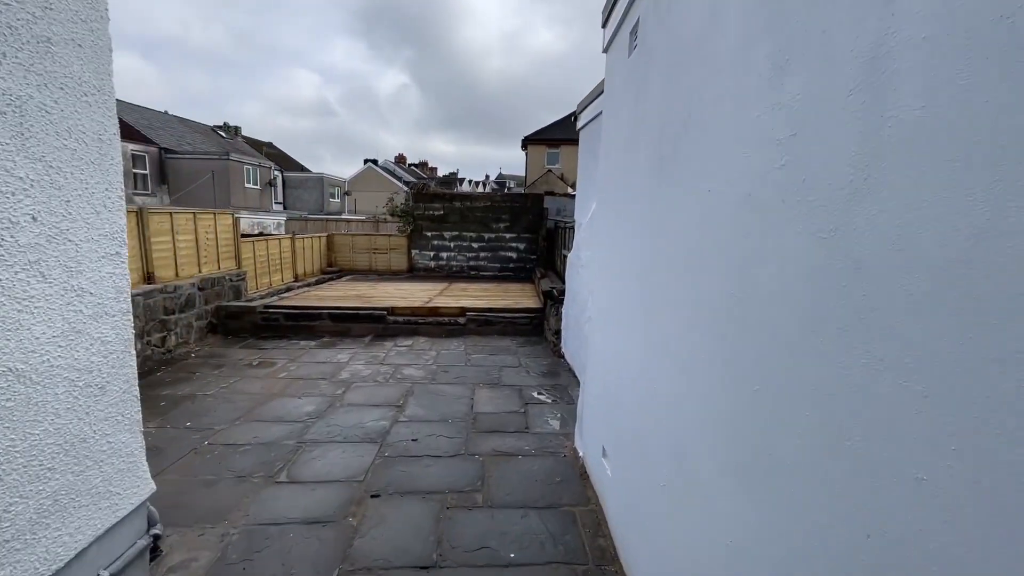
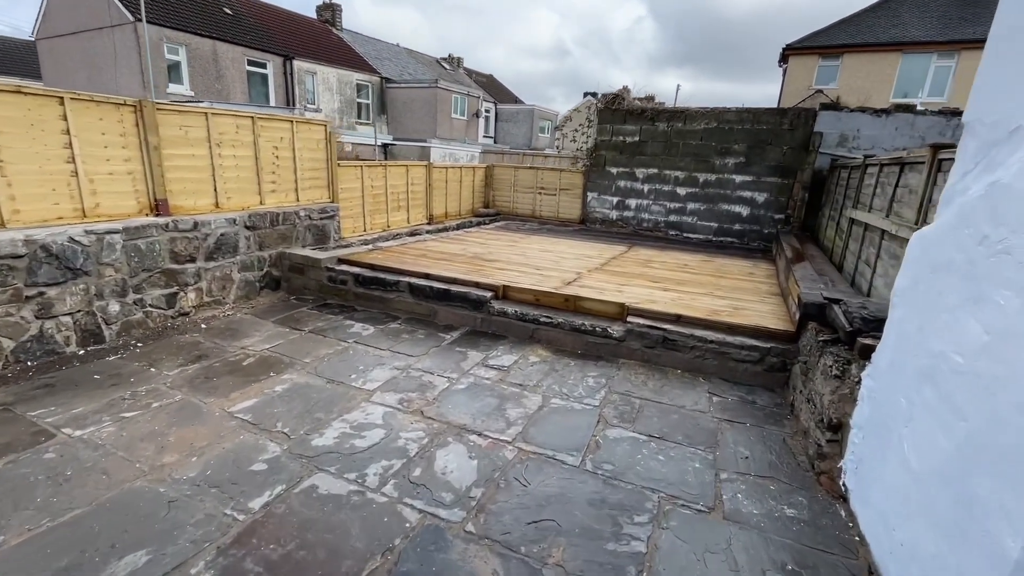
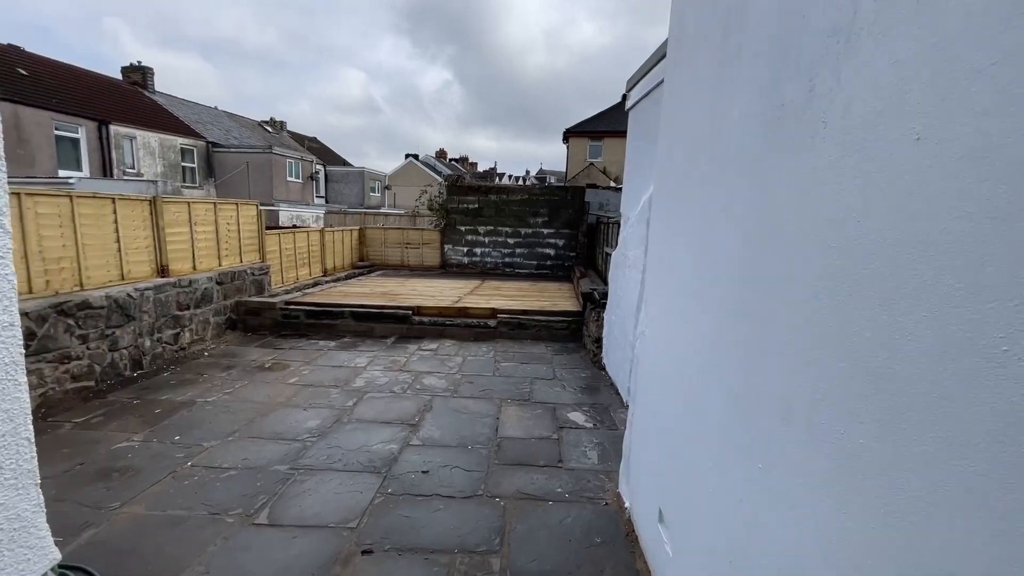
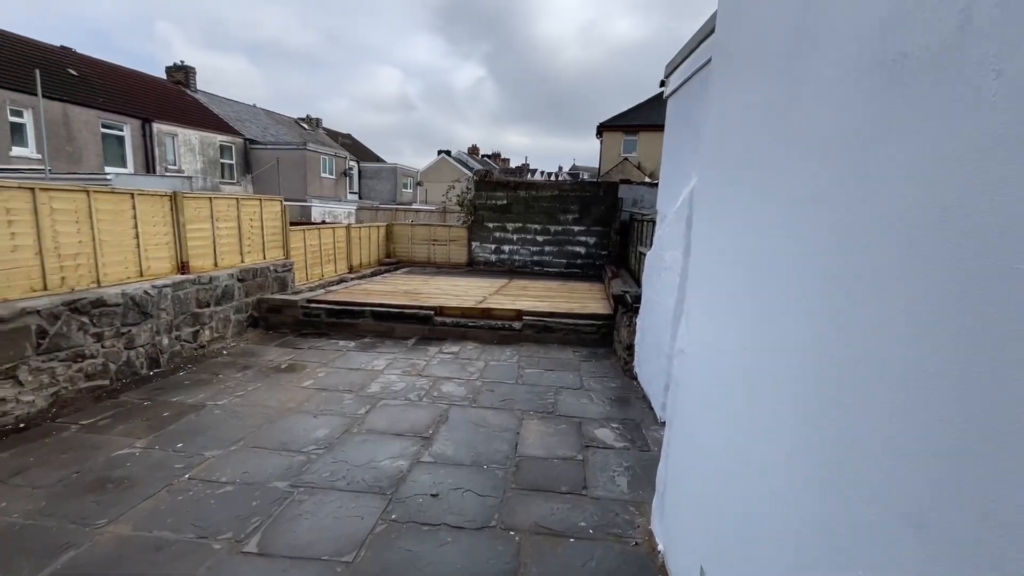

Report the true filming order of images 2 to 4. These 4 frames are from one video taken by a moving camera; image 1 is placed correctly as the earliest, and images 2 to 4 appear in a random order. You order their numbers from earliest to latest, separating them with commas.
3, 4, 2
